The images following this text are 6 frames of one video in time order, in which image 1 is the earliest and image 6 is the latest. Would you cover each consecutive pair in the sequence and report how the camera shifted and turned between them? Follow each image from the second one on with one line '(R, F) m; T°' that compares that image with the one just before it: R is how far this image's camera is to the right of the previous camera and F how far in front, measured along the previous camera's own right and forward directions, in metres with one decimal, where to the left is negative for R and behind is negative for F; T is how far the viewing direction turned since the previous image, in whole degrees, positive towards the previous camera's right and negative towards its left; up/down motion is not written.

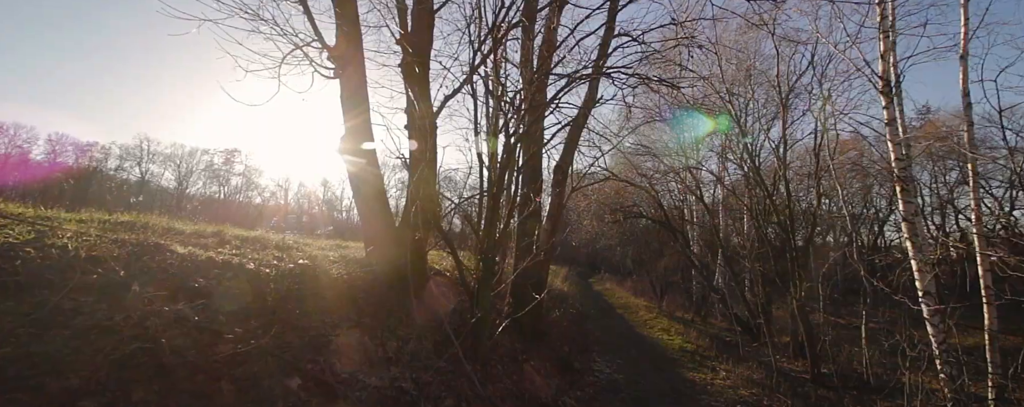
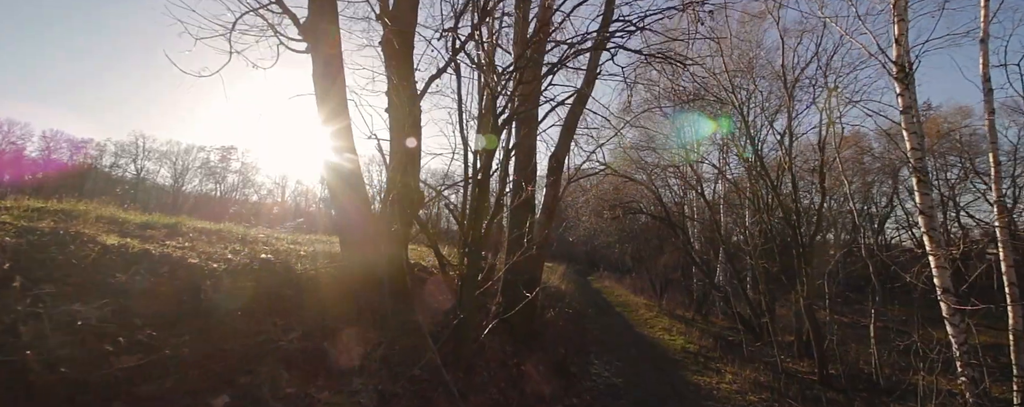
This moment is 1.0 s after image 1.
(+0.1, +0.5) m; 0°
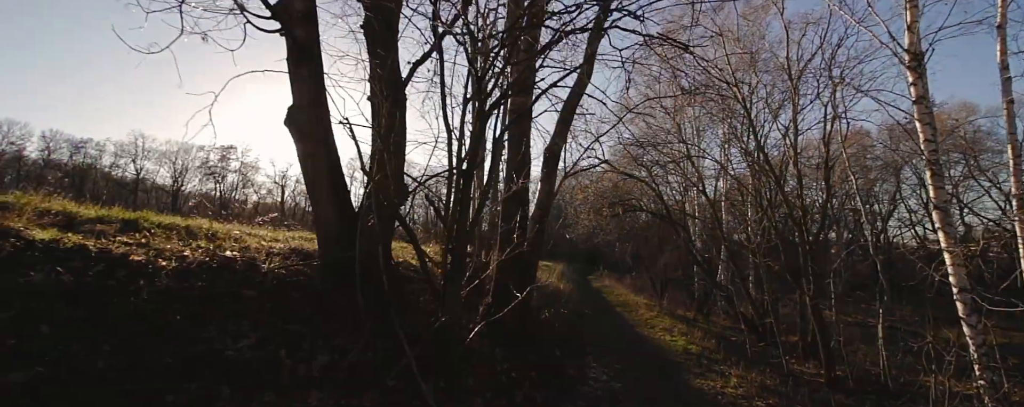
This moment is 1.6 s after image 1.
(+0.1, +0.3) m; 0°
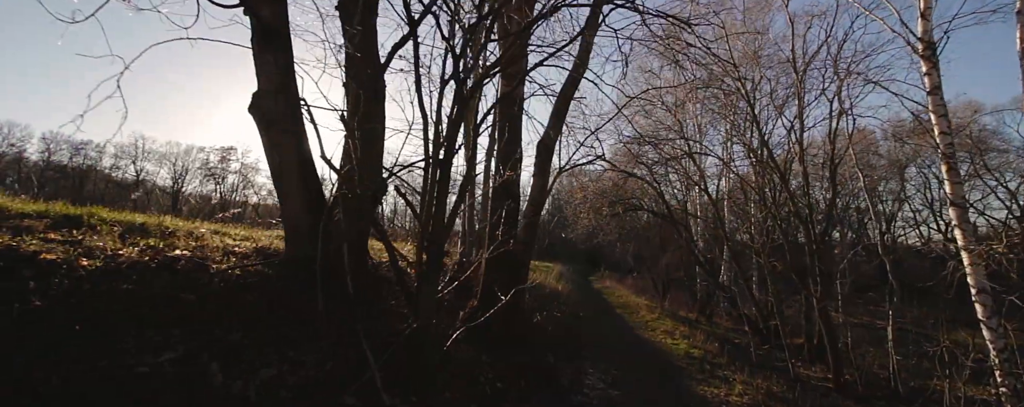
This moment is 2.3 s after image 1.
(+0.2, +0.4) m; 0°
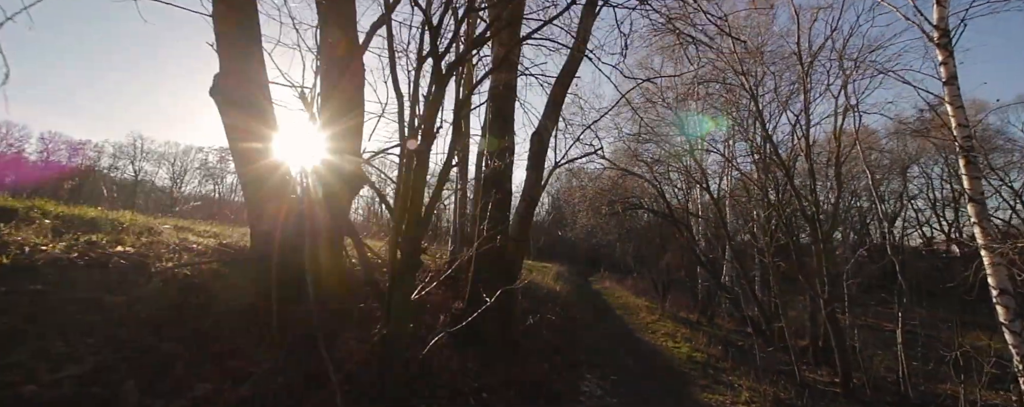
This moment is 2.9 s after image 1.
(+0.1, +0.3) m; 0°
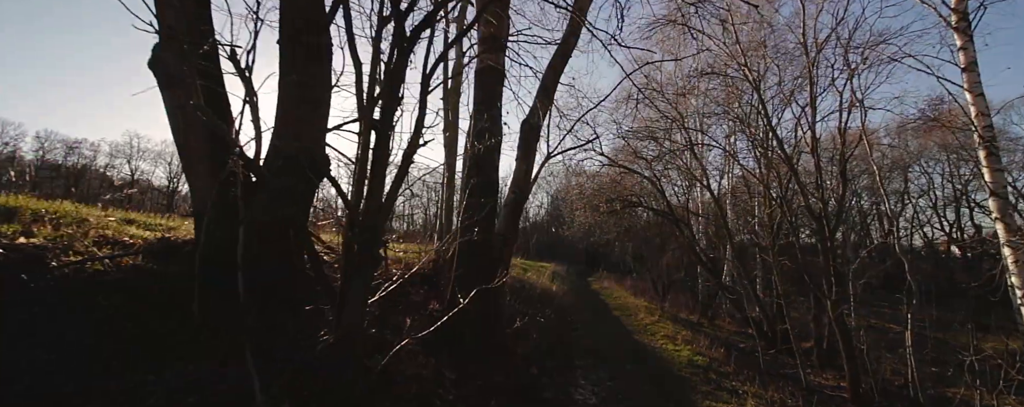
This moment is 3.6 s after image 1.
(+0.2, +0.4) m; 0°
